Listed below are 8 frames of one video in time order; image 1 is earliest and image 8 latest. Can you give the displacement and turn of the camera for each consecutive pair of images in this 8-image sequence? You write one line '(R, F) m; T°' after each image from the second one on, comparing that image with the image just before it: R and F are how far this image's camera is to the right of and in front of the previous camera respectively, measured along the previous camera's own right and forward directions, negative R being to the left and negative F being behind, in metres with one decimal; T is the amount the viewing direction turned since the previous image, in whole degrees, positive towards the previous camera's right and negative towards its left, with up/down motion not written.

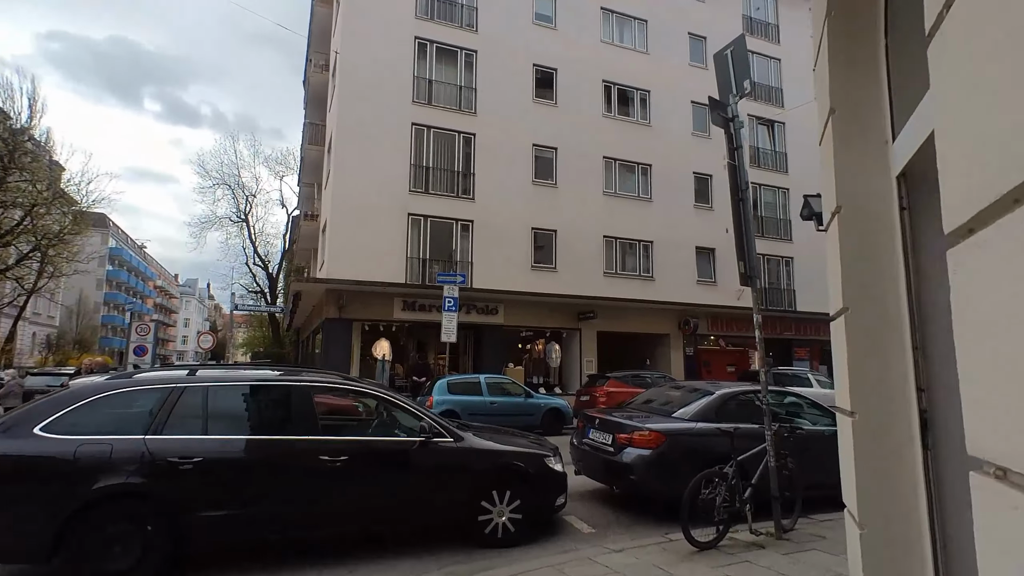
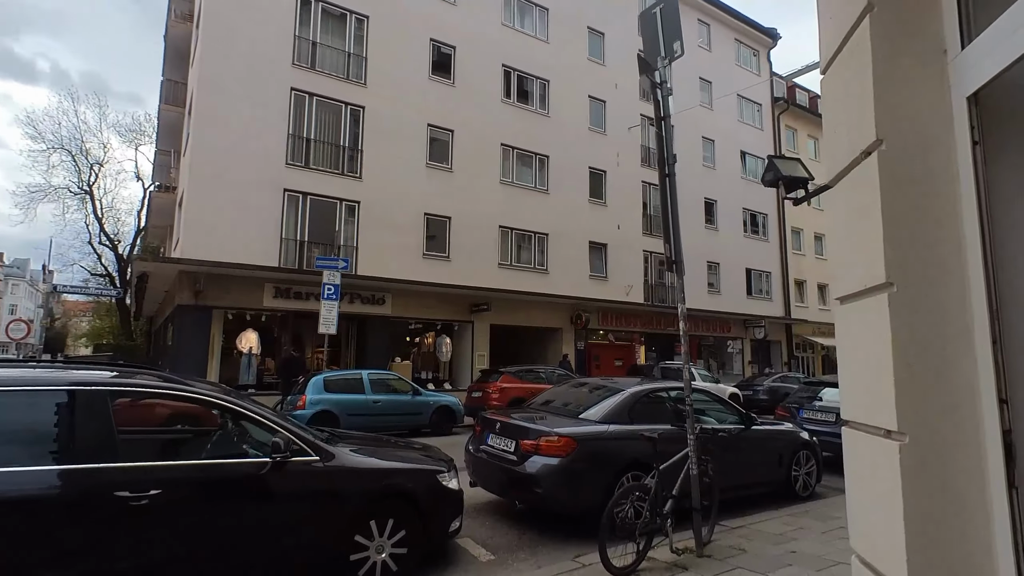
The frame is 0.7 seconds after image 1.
(0.0, +1.0) m; +11°
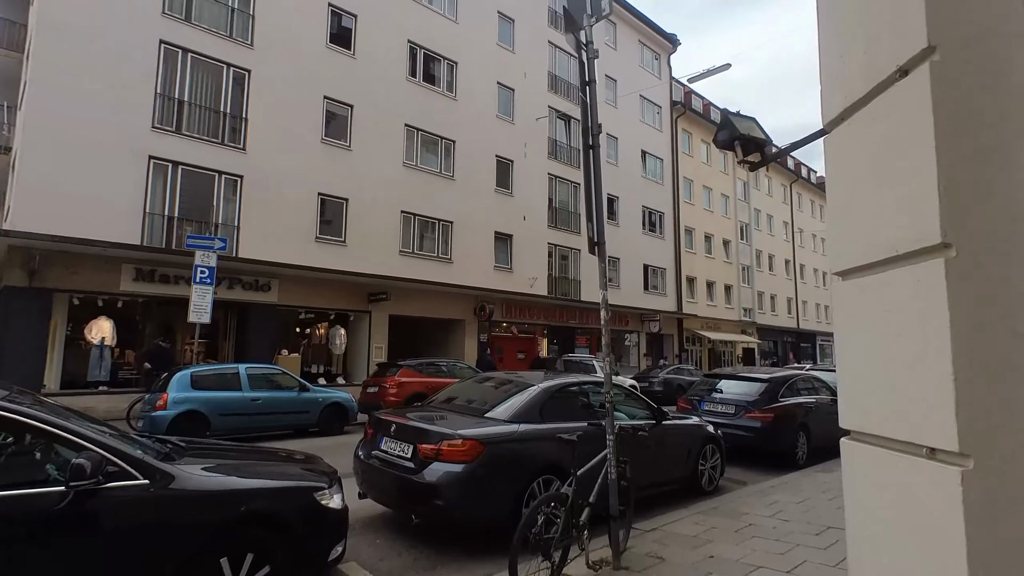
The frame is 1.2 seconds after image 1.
(0.0, +0.7) m; +10°
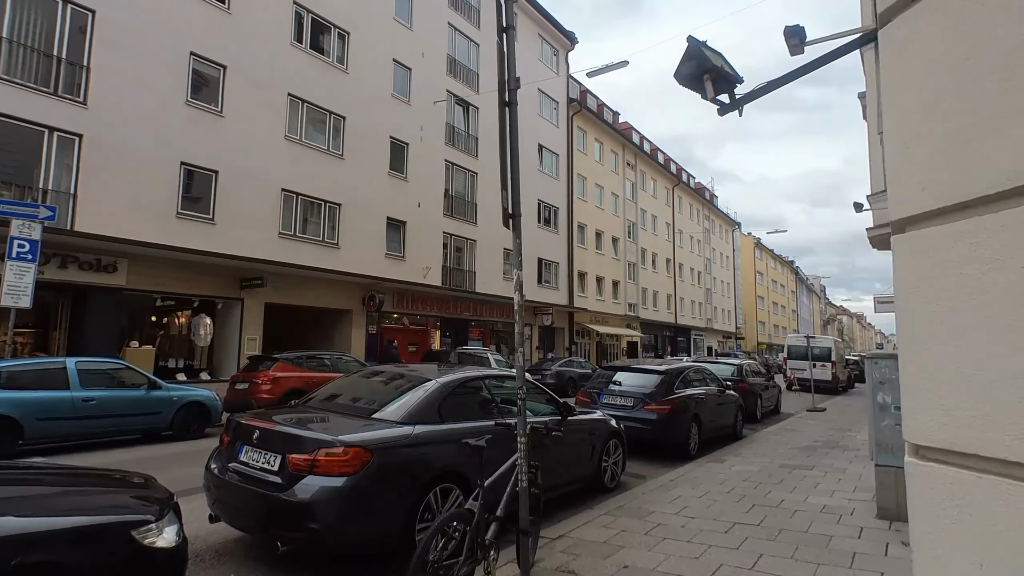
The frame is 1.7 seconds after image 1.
(0.0, +0.7) m; +11°
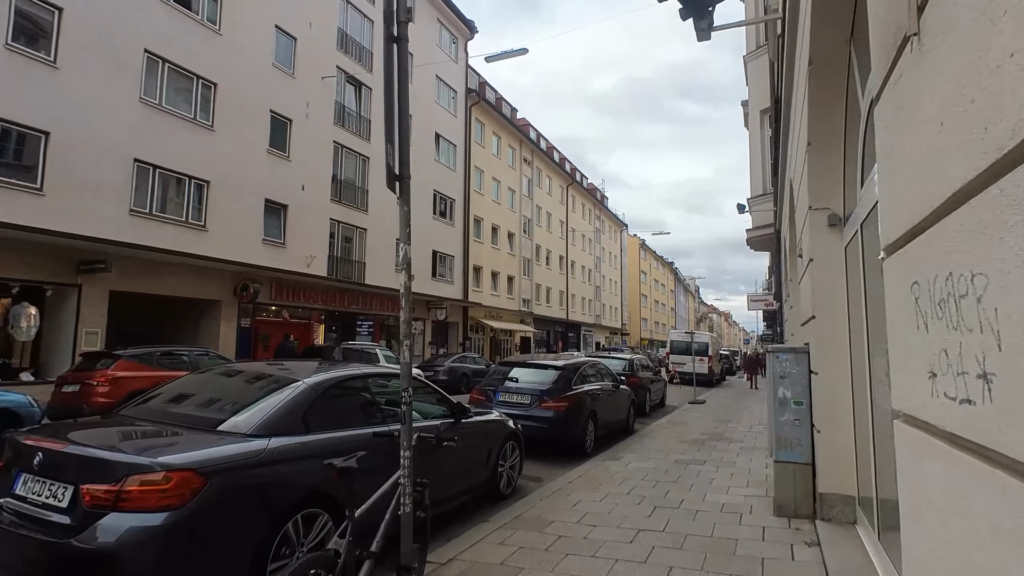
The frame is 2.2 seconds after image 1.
(+0.1, +0.7) m; +11°
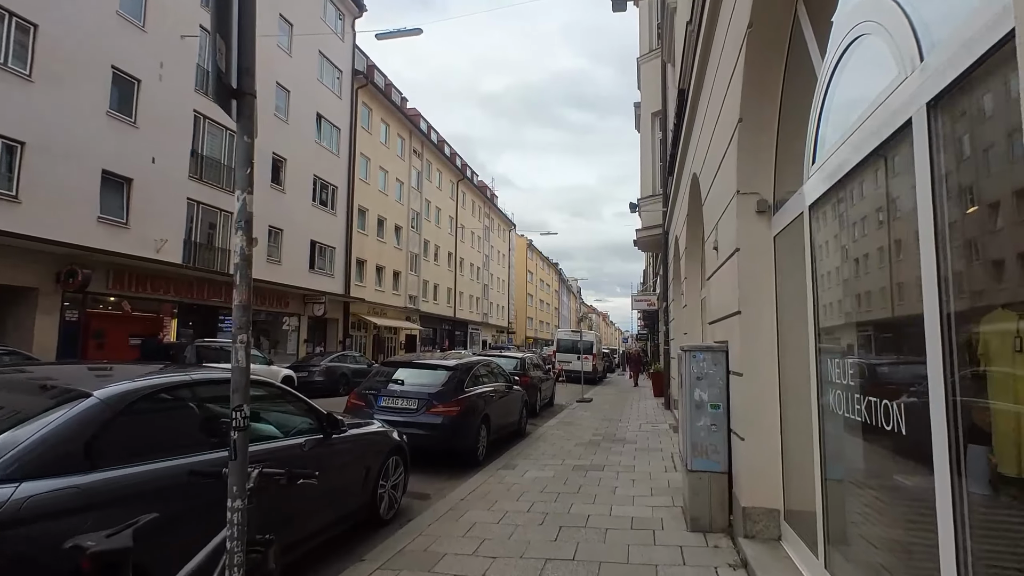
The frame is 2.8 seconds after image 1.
(0.0, +0.9) m; +12°
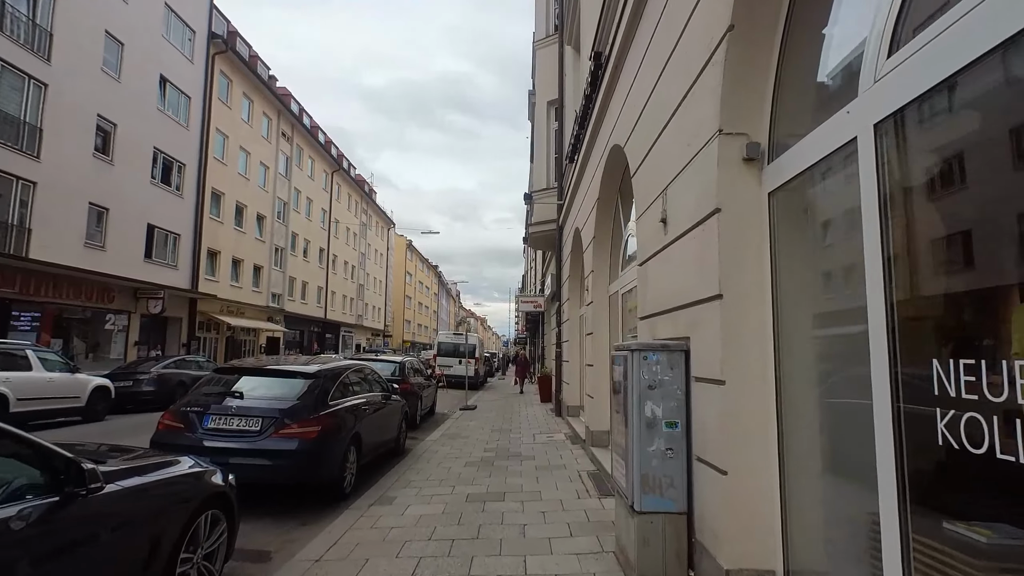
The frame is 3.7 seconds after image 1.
(-0.1, +1.5) m; +12°
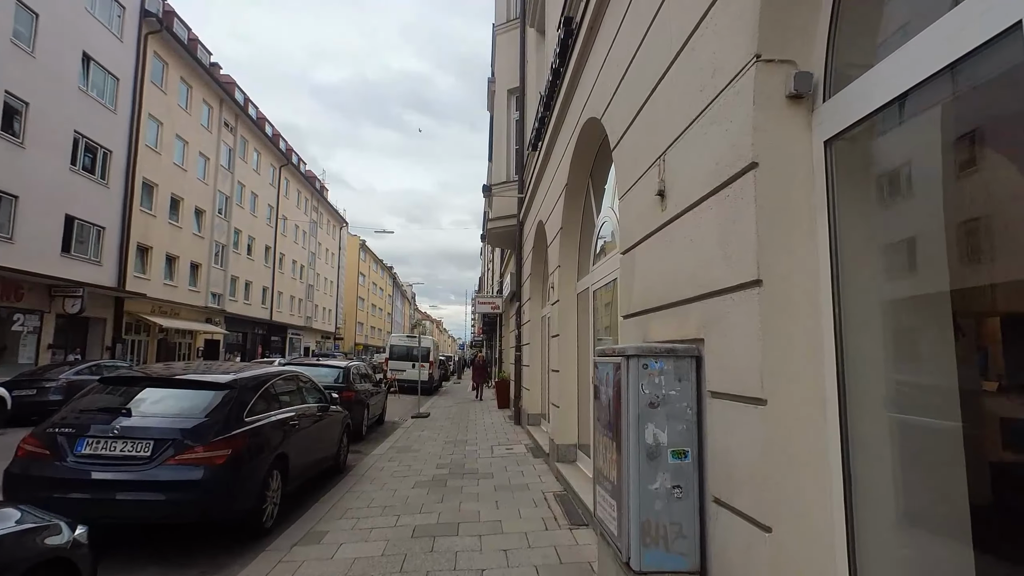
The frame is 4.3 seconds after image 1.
(0.0, +0.9) m; +4°
